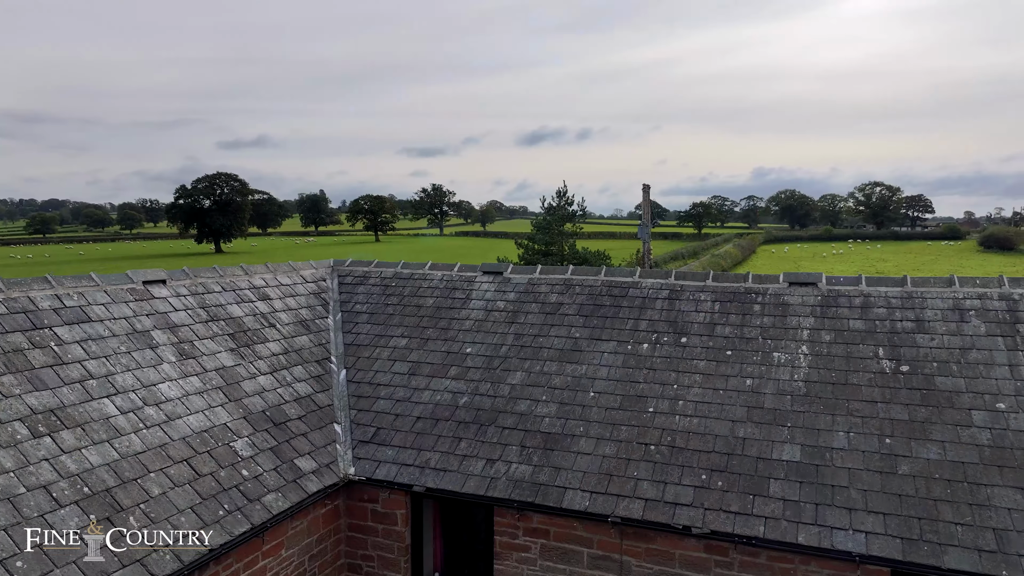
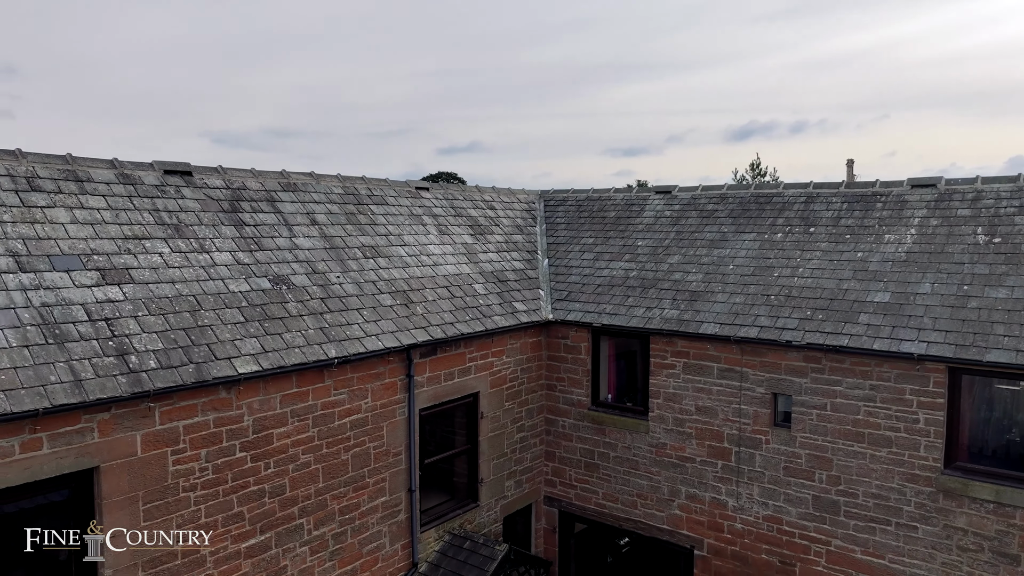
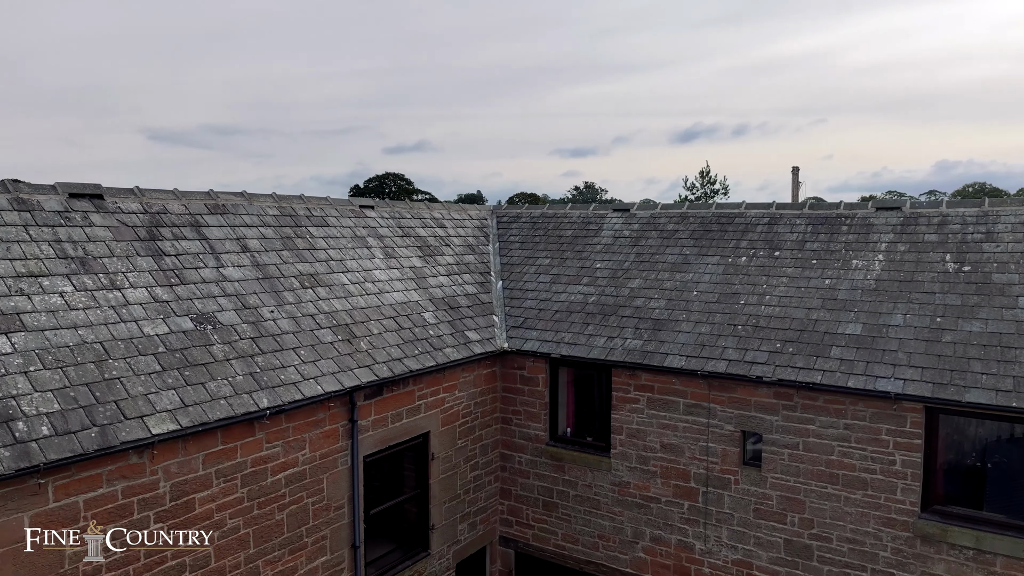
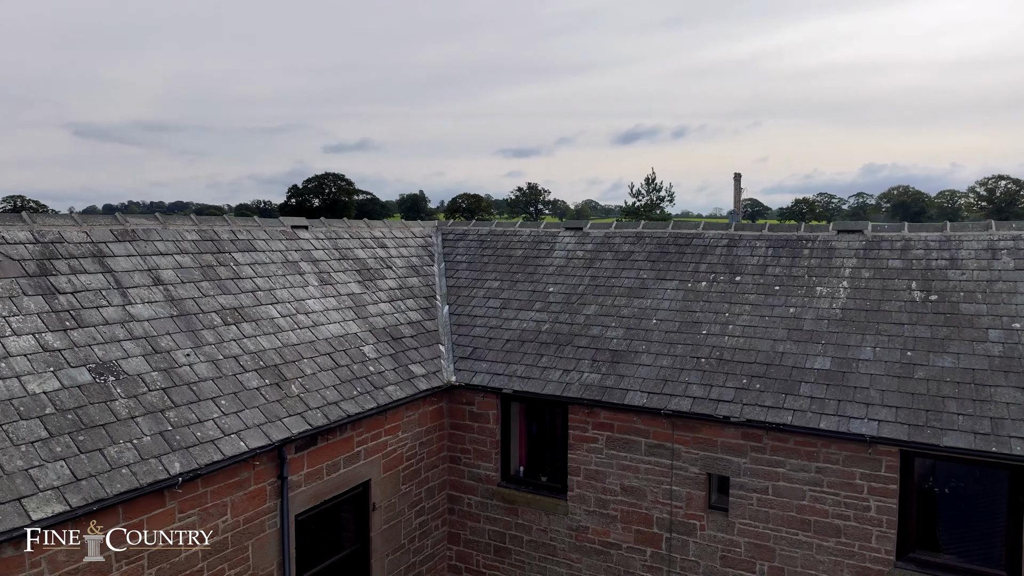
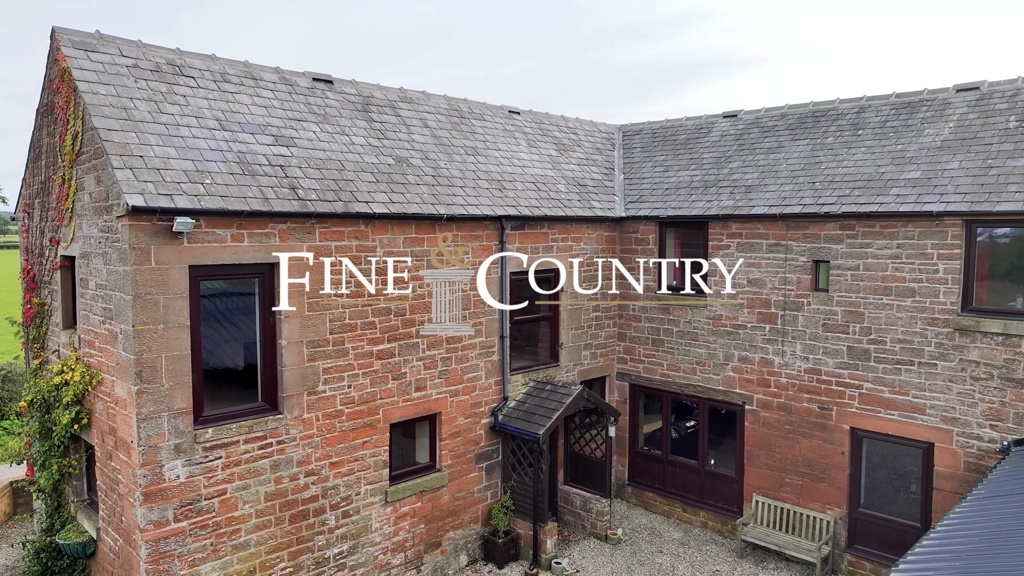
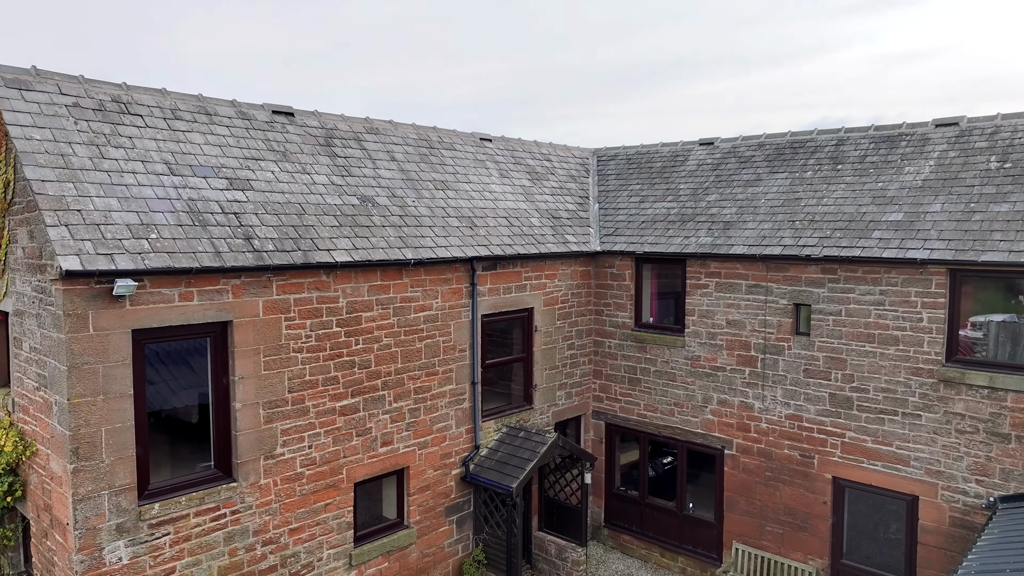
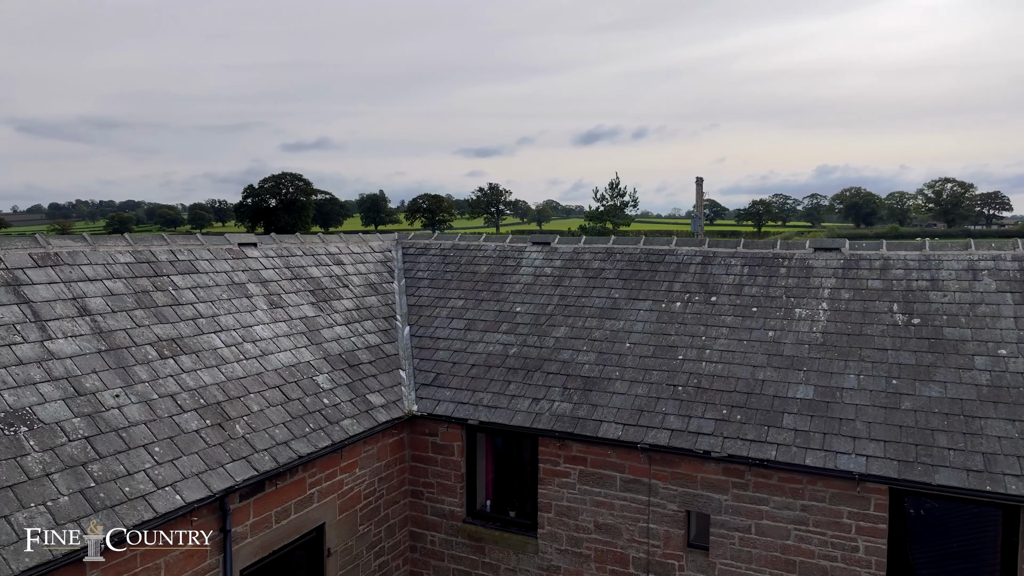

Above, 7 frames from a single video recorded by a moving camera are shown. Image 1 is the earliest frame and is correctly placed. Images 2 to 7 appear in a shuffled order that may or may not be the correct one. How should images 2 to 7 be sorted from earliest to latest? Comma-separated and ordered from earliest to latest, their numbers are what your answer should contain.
7, 4, 3, 2, 6, 5
